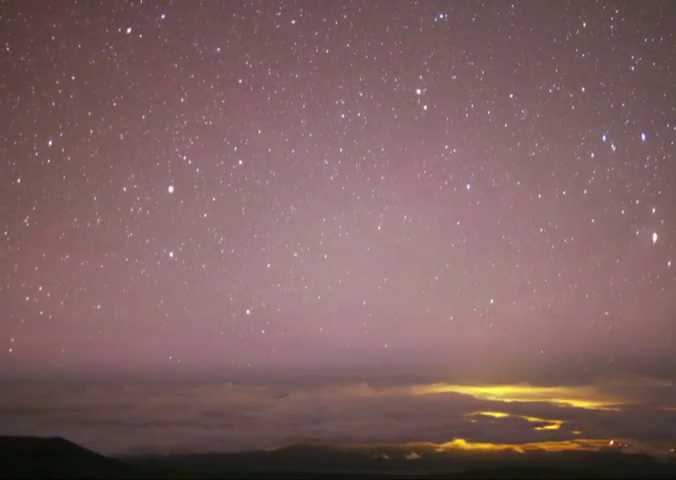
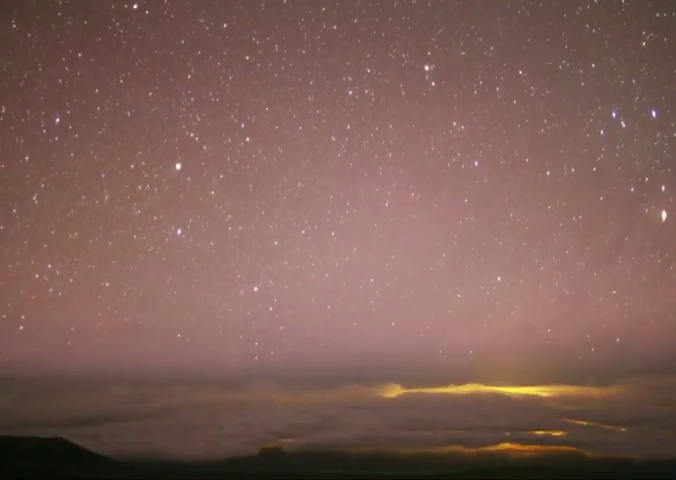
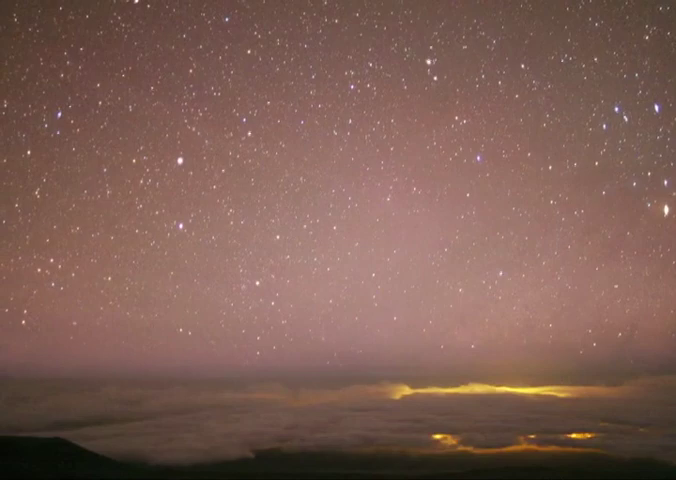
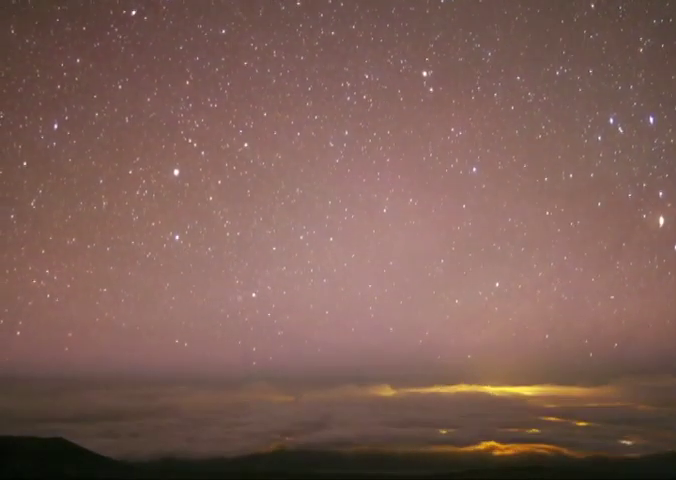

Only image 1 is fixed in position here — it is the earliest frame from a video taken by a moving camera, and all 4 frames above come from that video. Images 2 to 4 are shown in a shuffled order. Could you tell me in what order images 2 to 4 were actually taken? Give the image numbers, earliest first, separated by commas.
4, 2, 3
